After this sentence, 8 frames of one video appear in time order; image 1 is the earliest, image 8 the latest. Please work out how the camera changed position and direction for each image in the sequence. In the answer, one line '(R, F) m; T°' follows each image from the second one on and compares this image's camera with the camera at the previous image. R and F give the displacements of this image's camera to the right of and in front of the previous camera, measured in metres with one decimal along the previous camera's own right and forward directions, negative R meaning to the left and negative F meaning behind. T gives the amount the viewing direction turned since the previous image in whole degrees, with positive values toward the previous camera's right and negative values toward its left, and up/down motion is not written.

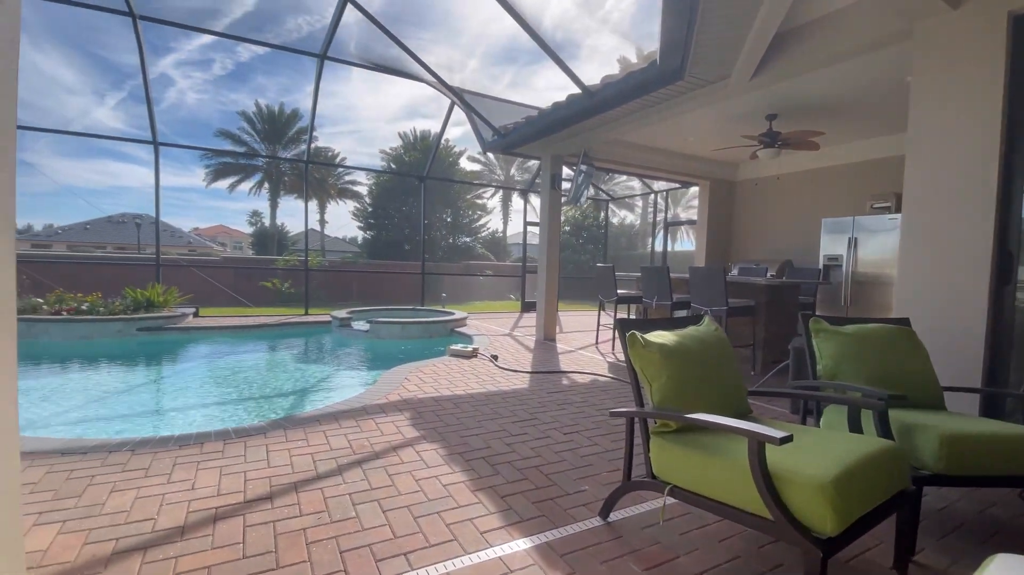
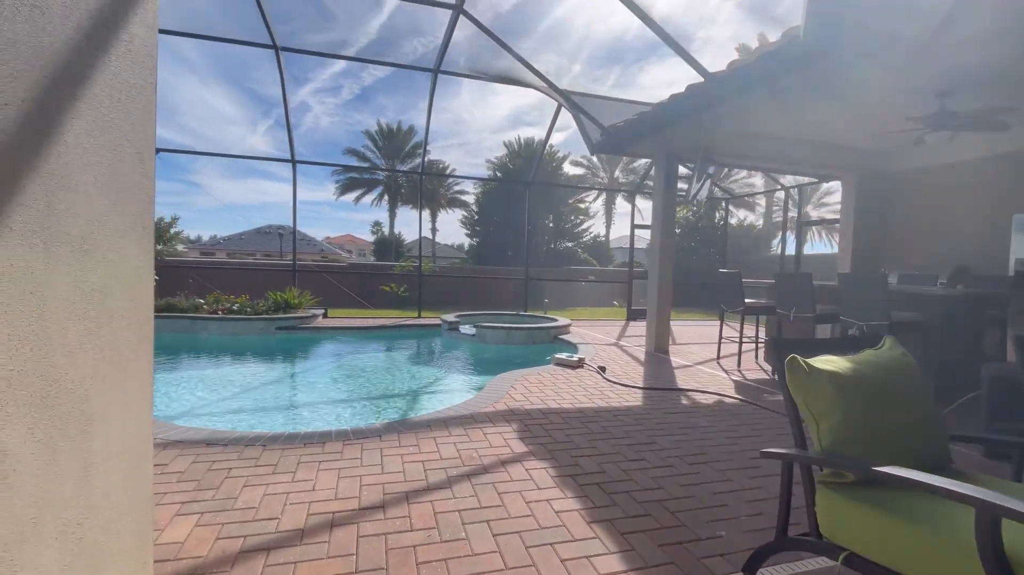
(-0.1, +0.2) m; -12°
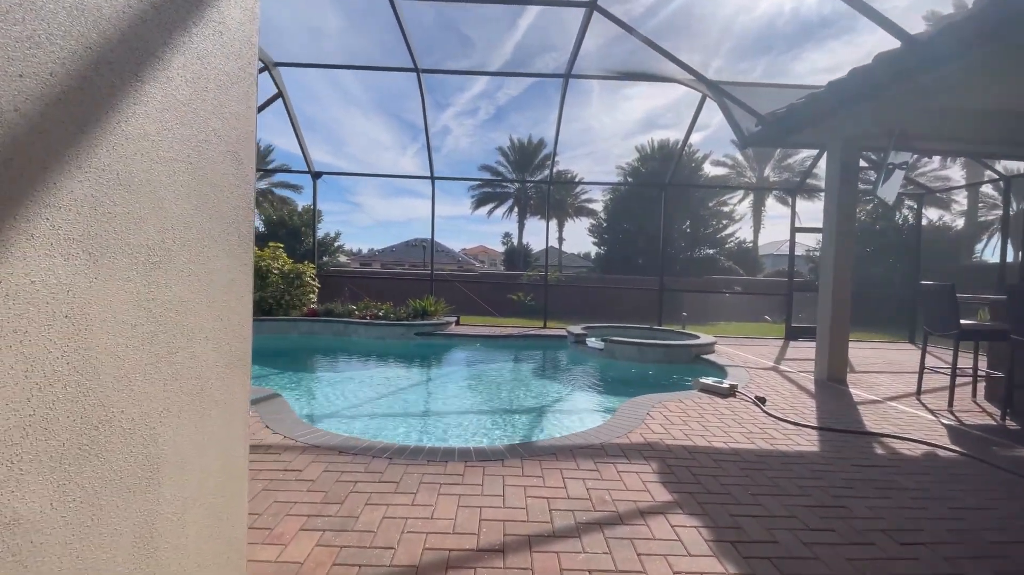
(-0.1, +0.4) m; -16°
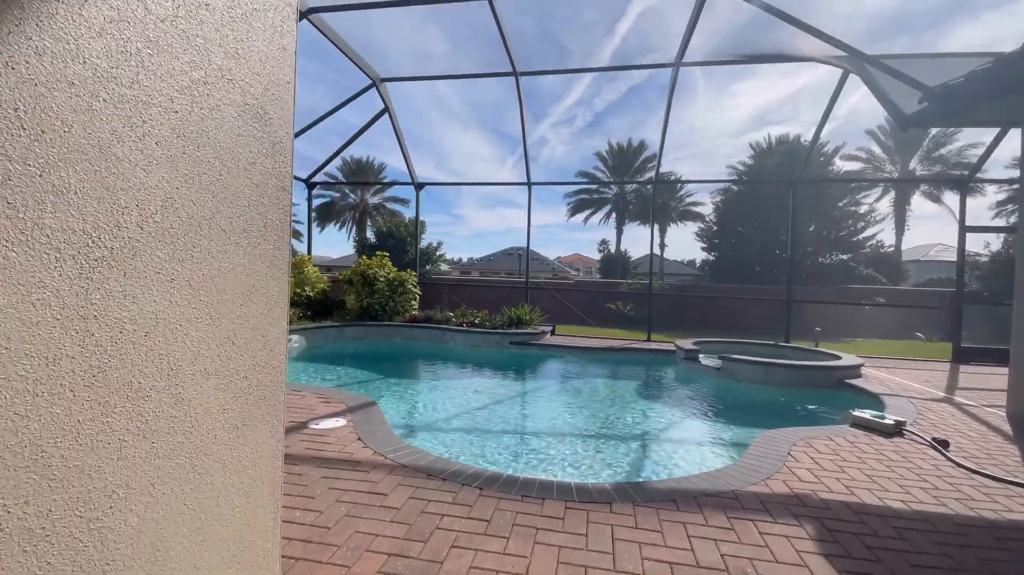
(-0.1, +0.4) m; -12°
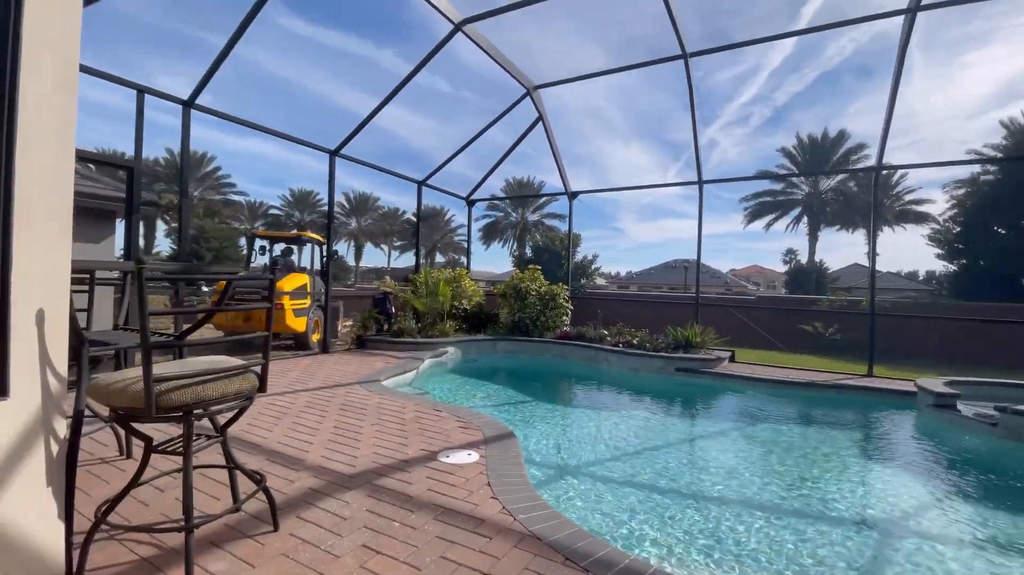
(-0.1, +0.7) m; -19°
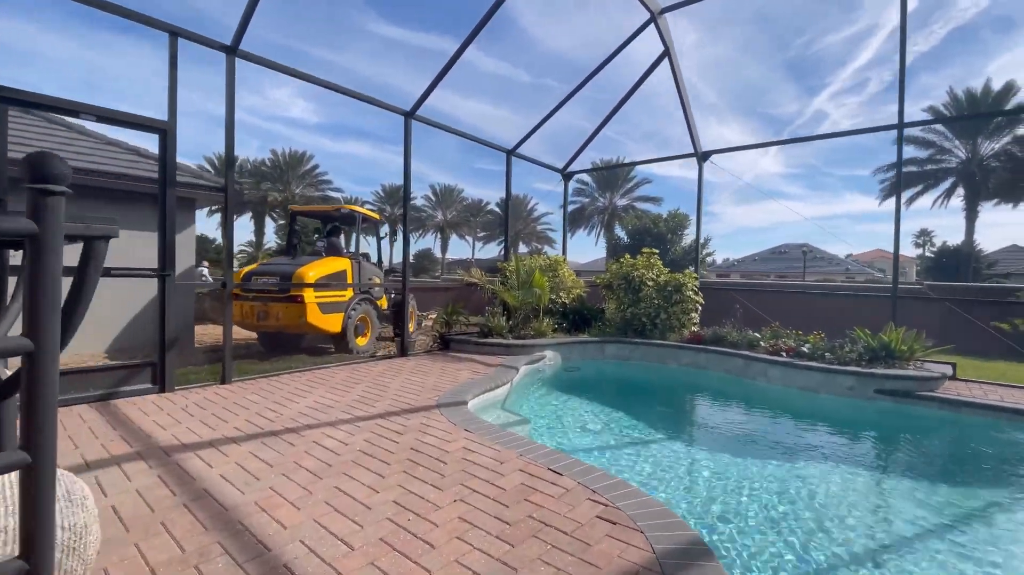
(-0.5, +1.7) m; -10°
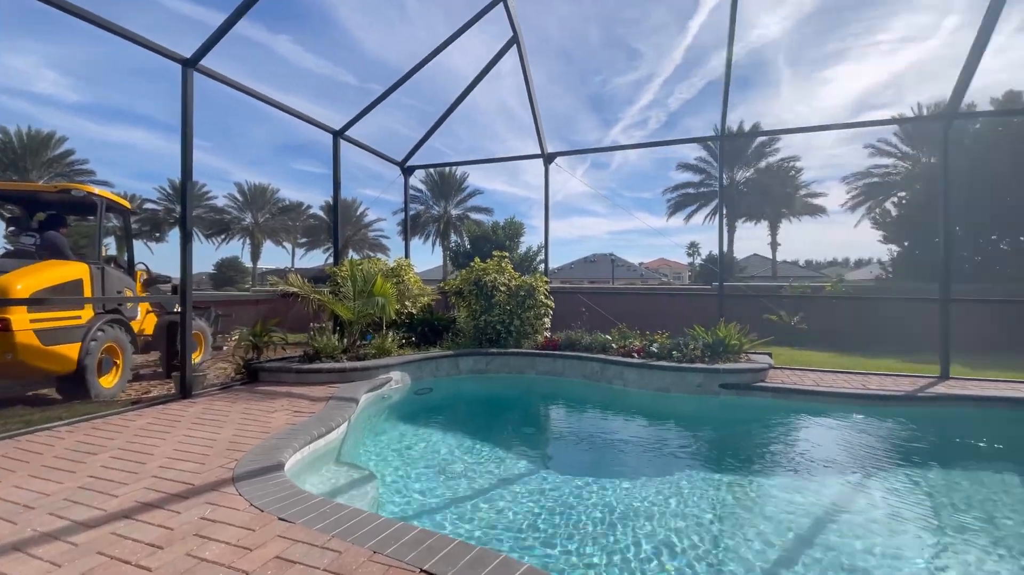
(-0.1, +0.9) m; +20°
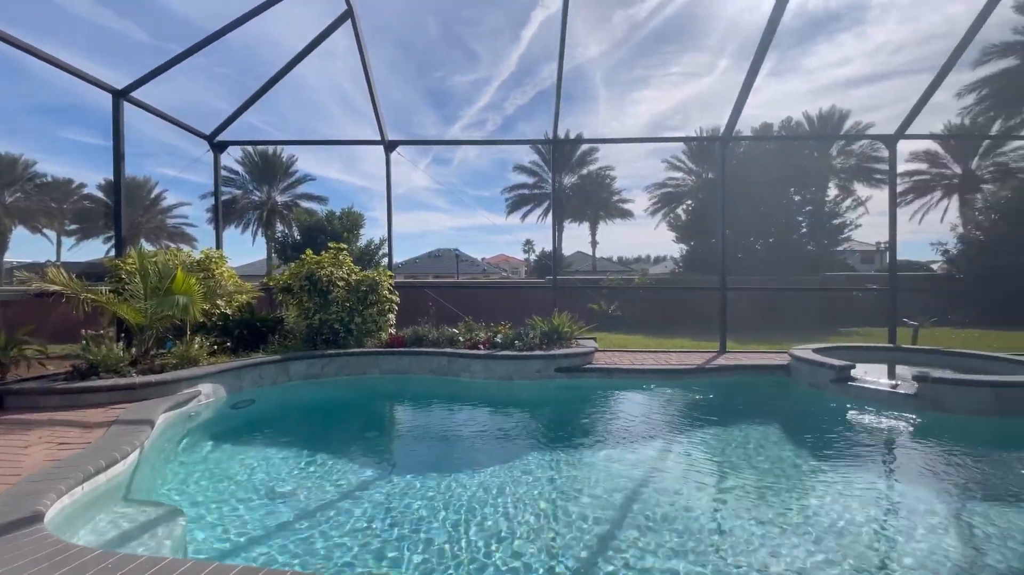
(0.0, +0.1) m; +19°
